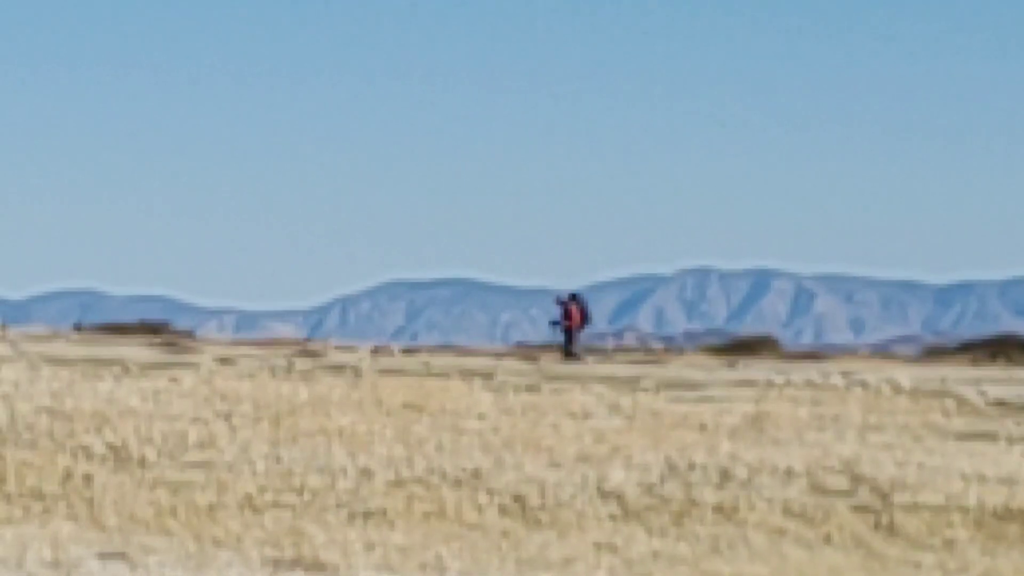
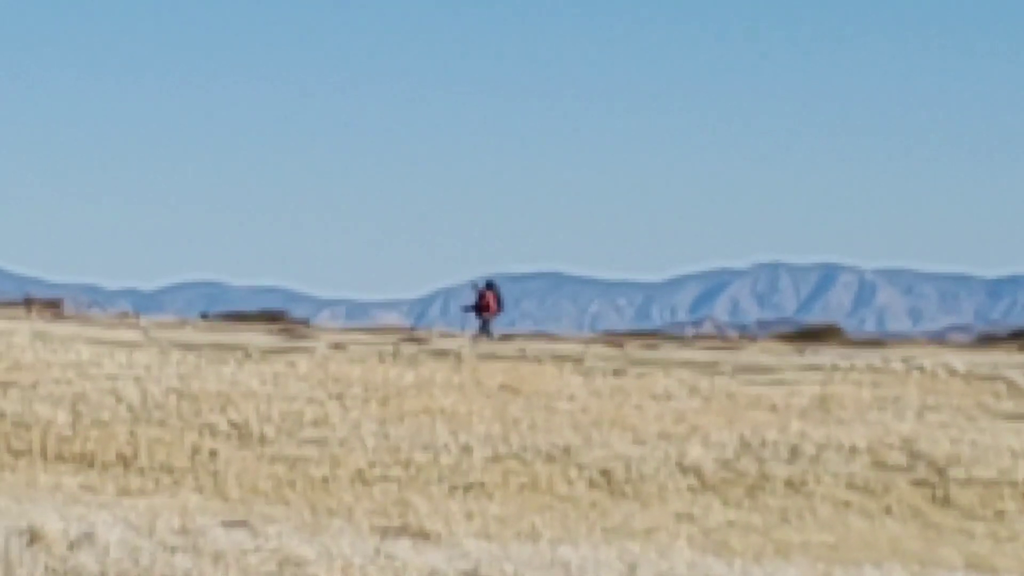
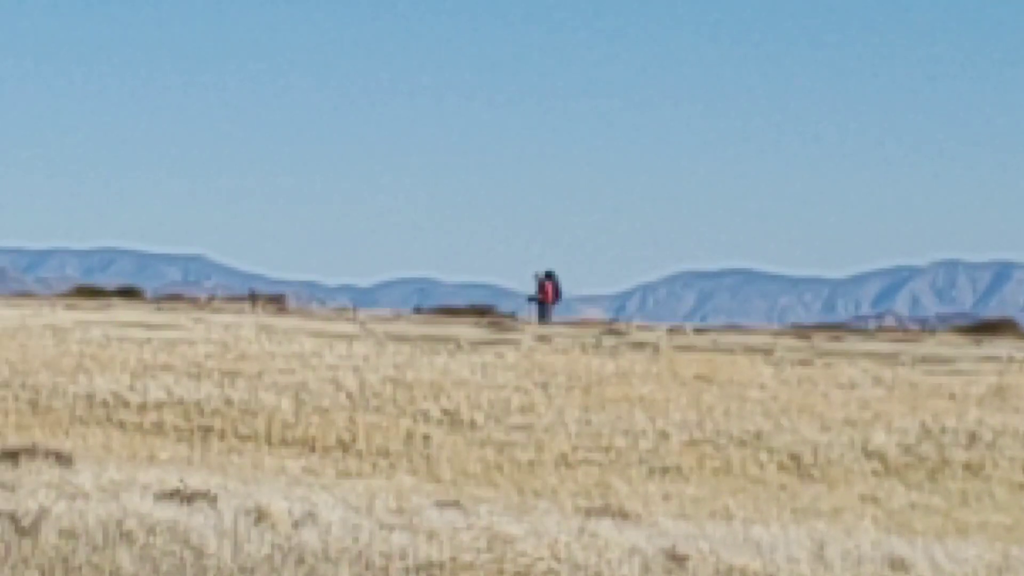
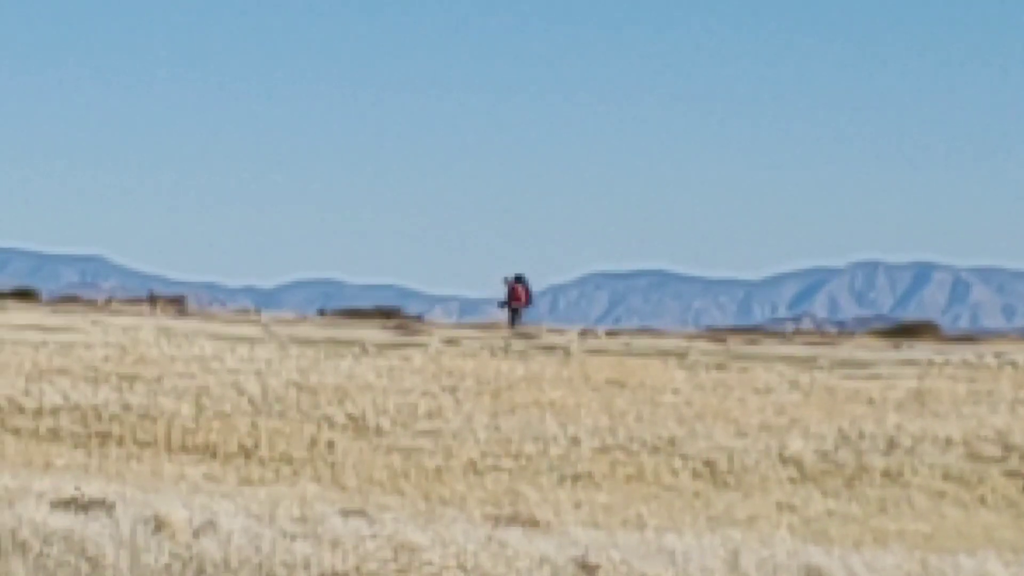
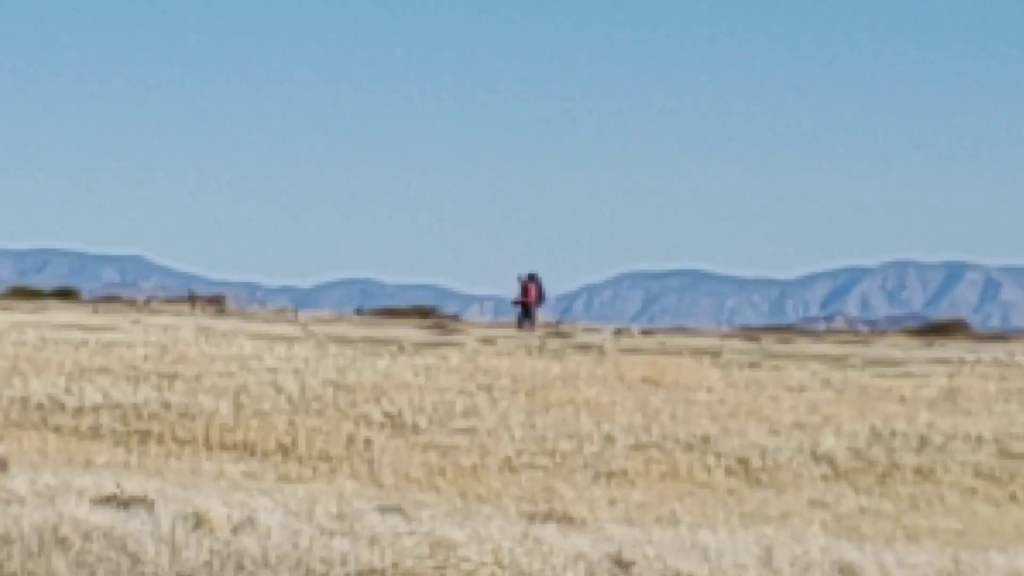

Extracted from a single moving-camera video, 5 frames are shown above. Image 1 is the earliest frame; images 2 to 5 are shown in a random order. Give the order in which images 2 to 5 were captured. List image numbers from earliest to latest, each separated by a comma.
2, 4, 5, 3
